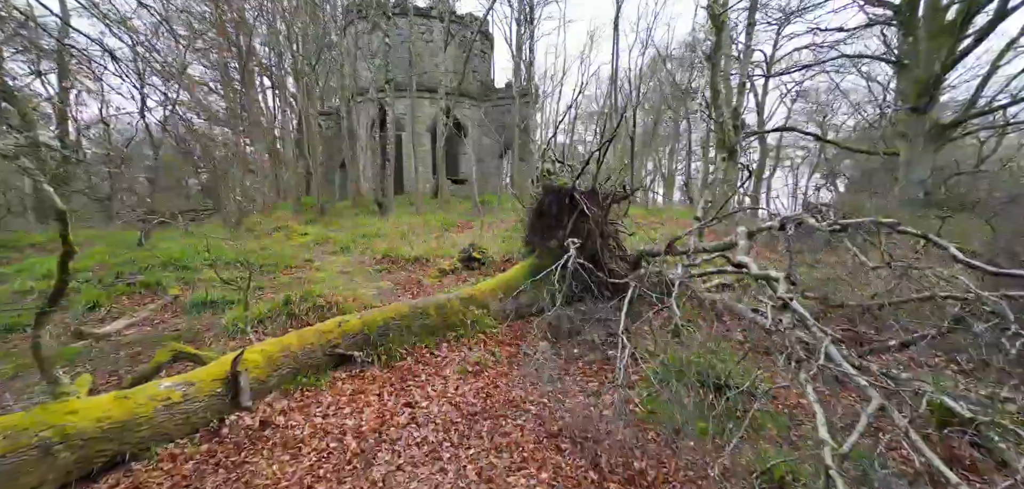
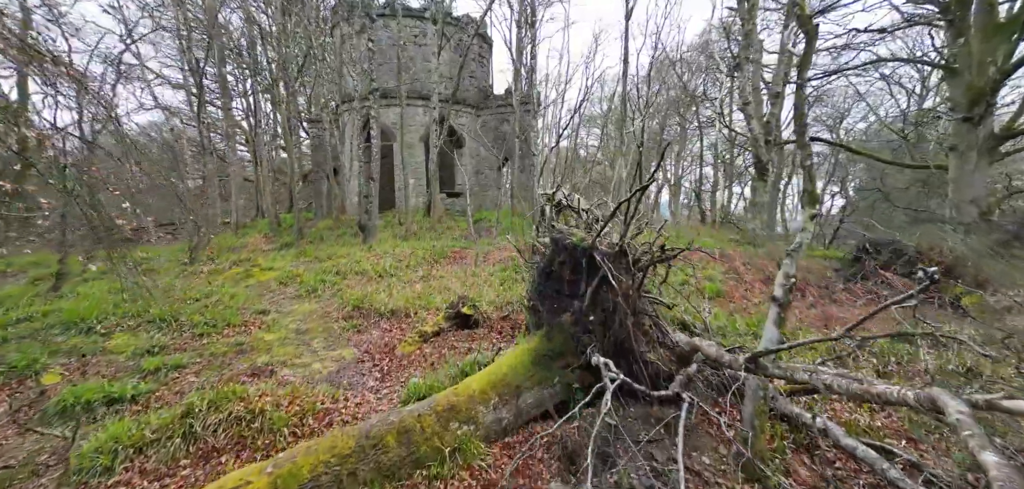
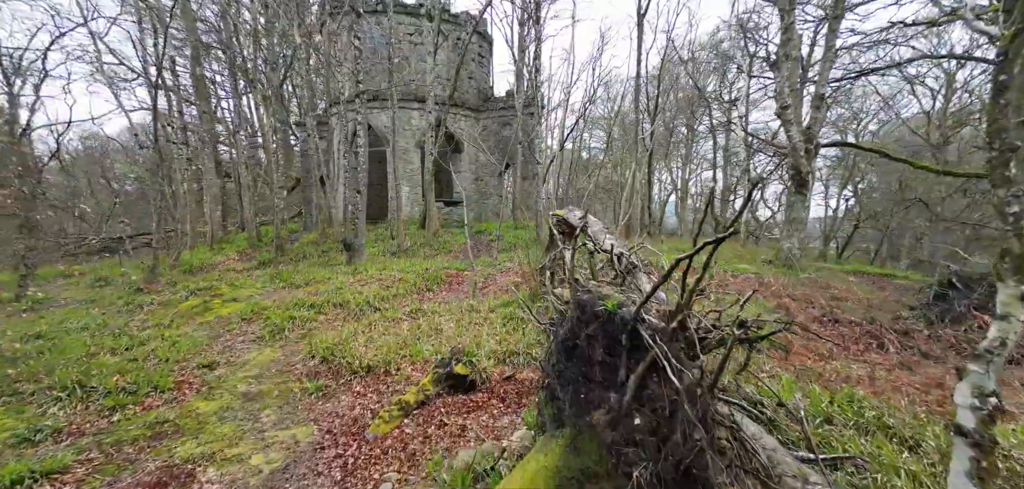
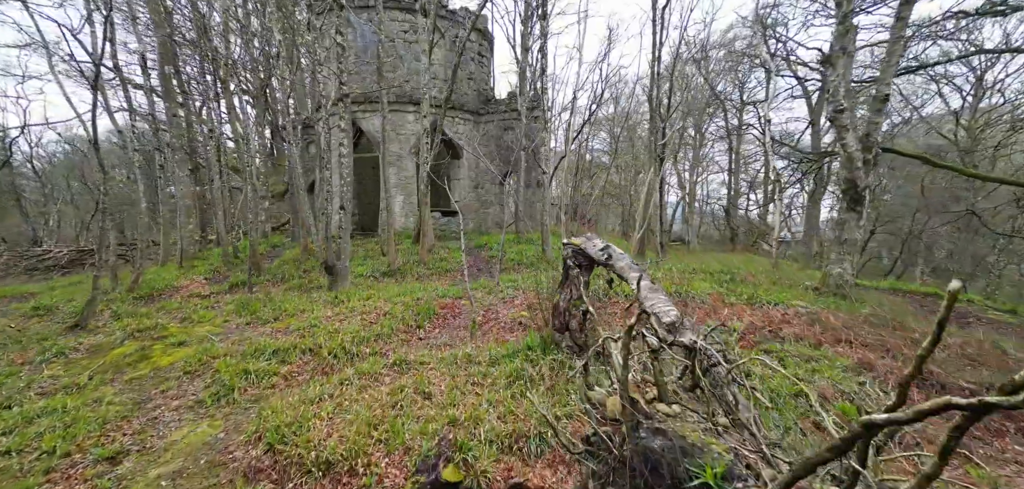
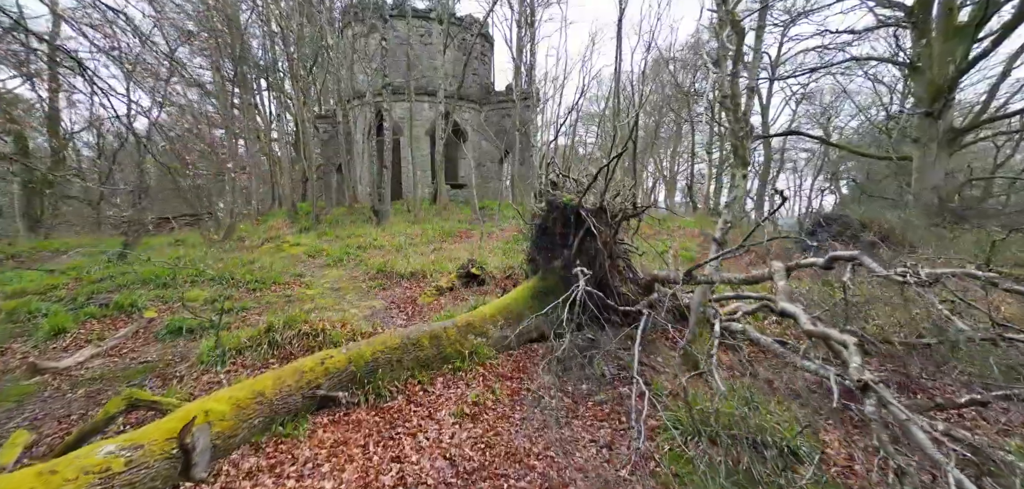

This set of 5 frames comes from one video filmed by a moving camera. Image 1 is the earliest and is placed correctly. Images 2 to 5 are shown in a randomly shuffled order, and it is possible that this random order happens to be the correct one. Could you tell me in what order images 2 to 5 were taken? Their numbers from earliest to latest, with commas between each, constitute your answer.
5, 2, 3, 4
